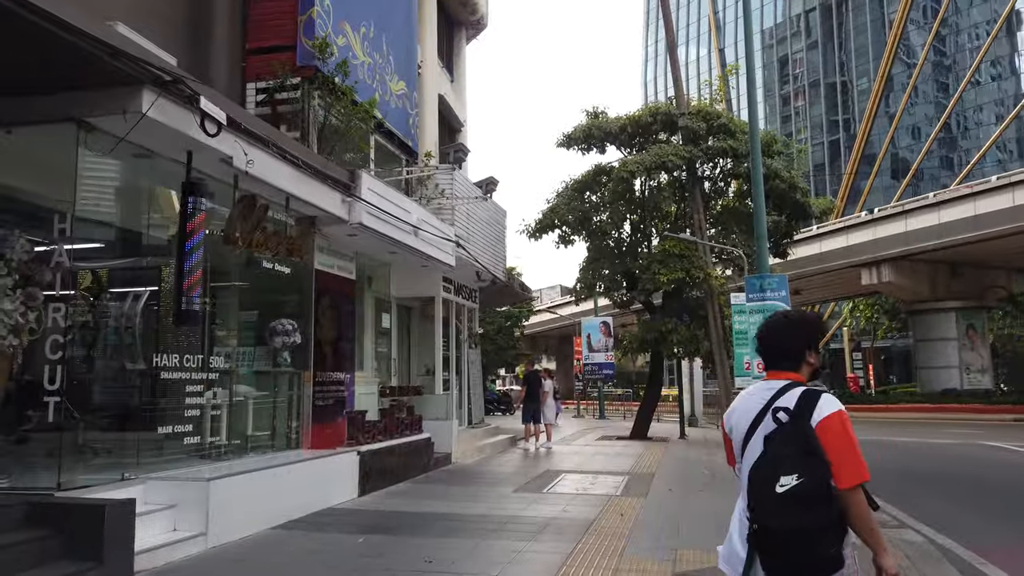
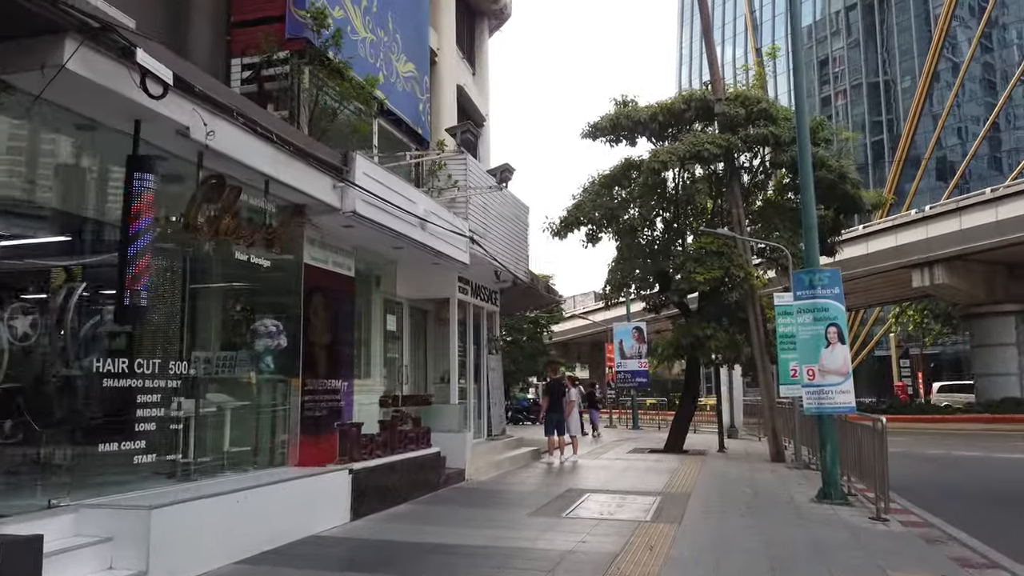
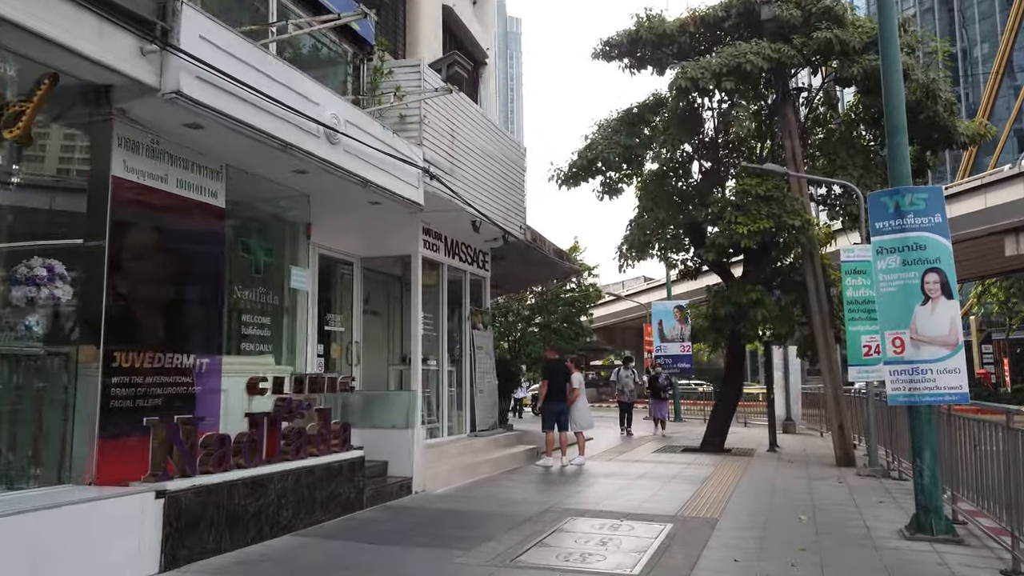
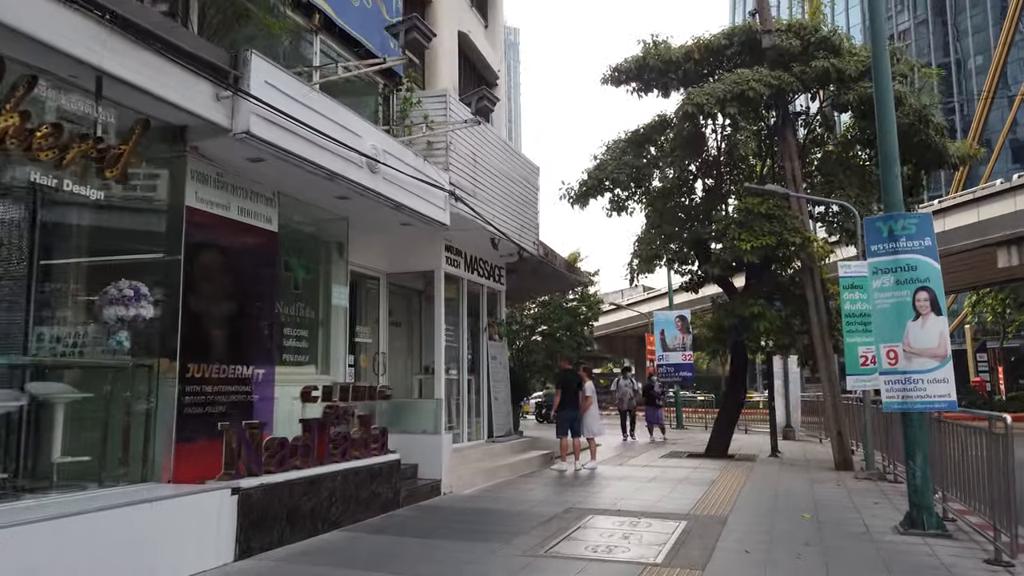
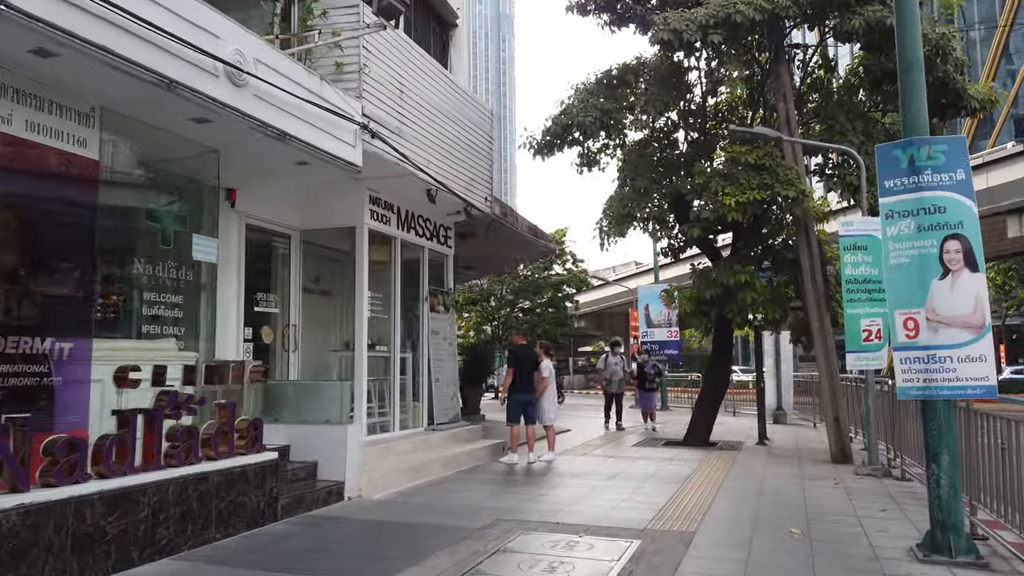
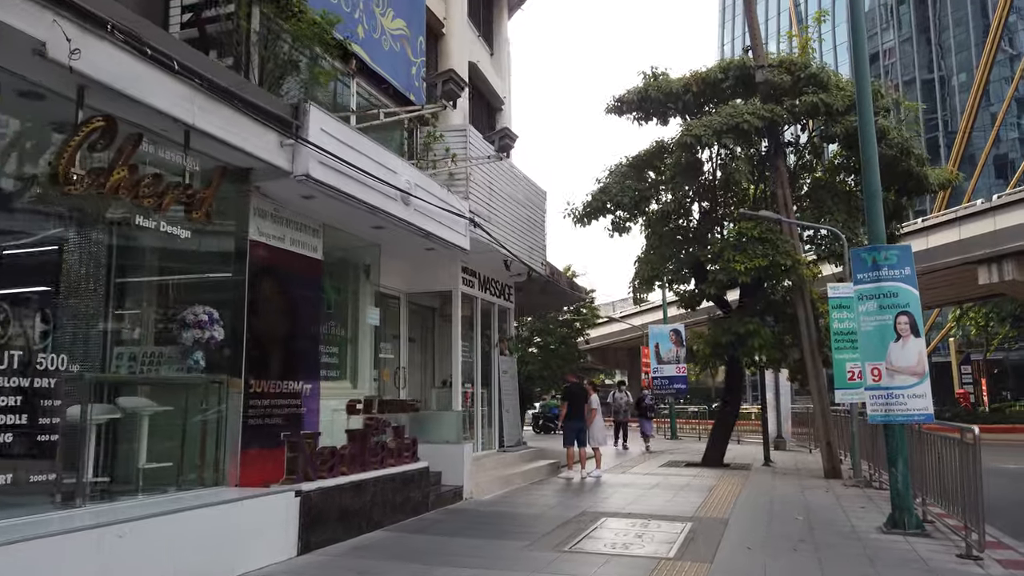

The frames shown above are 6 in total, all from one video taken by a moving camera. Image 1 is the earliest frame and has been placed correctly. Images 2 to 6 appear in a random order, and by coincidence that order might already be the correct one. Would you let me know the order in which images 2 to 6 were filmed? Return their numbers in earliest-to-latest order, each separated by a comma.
2, 6, 4, 3, 5
